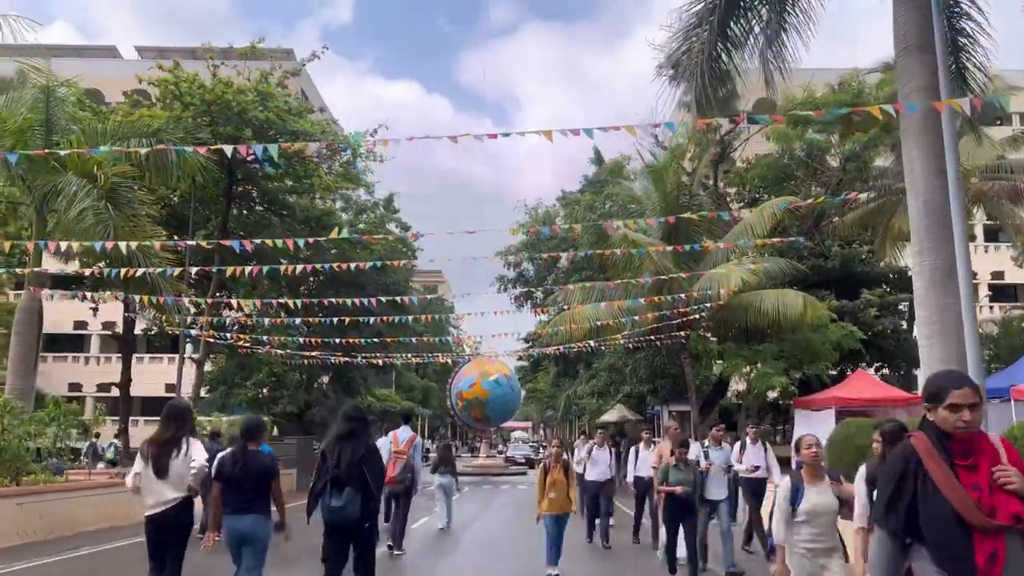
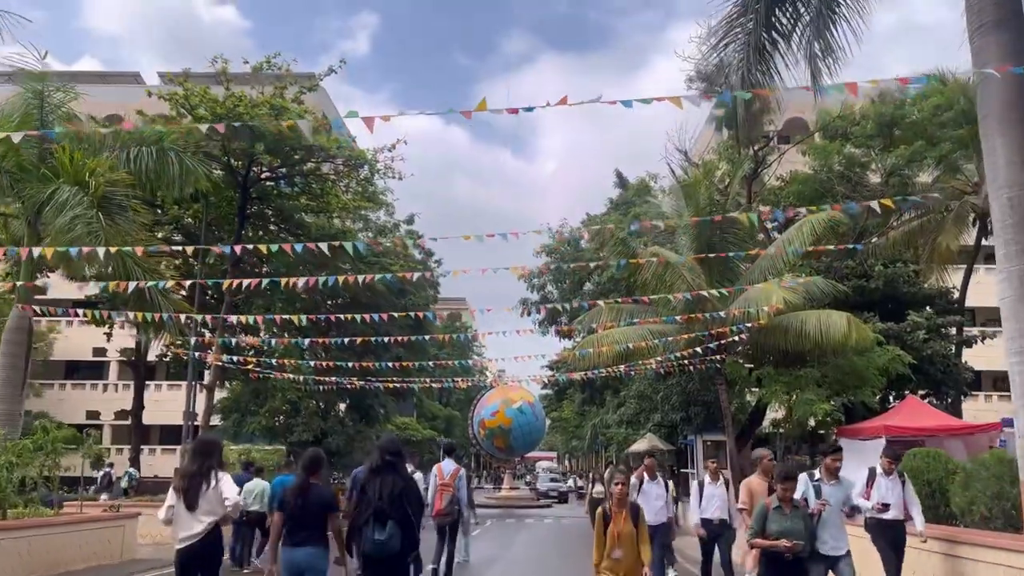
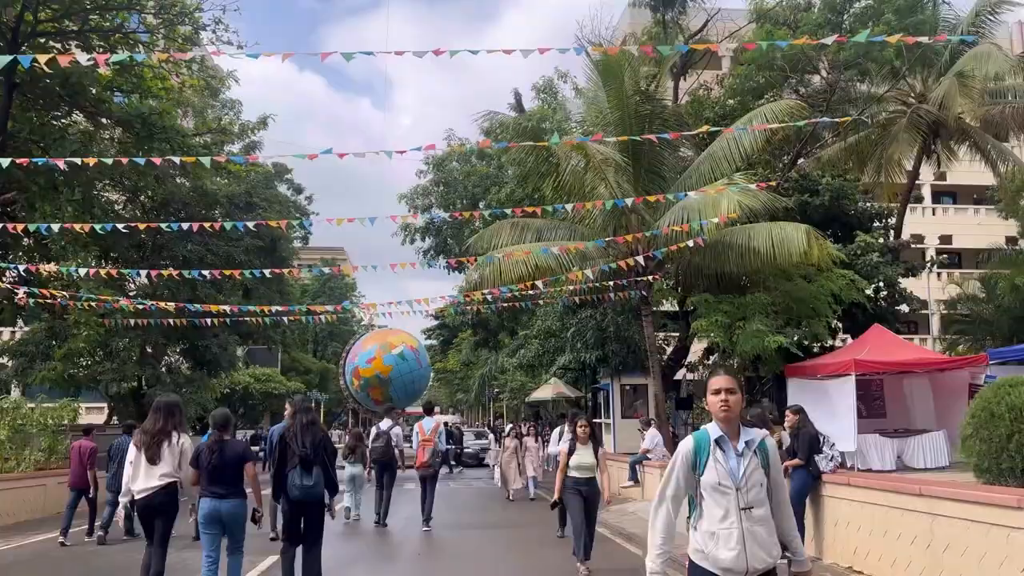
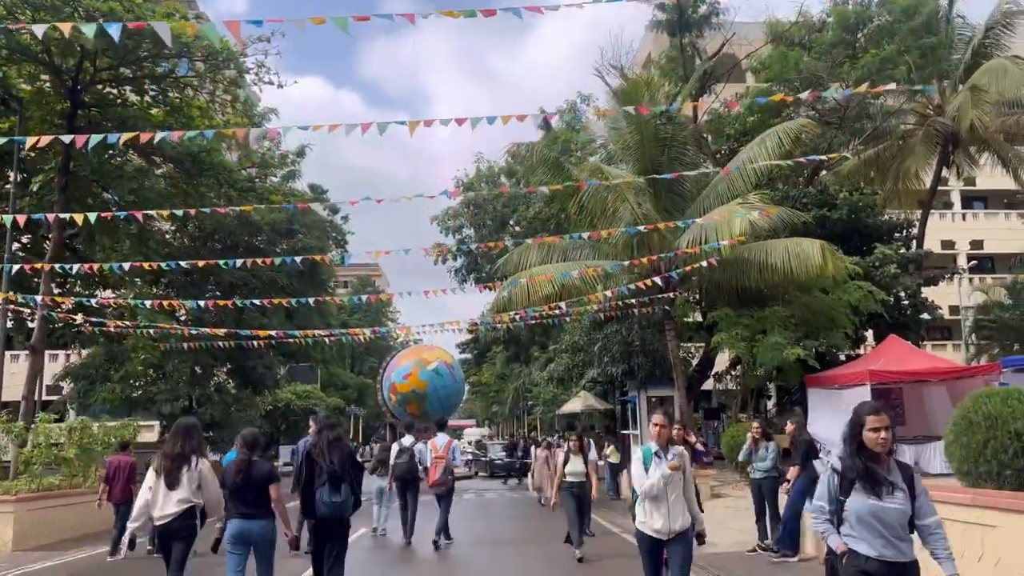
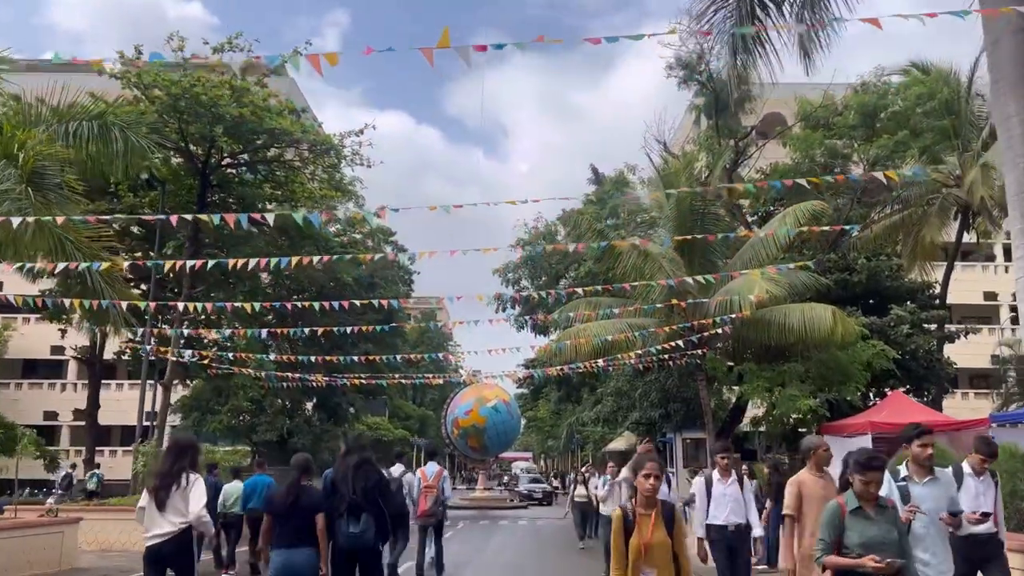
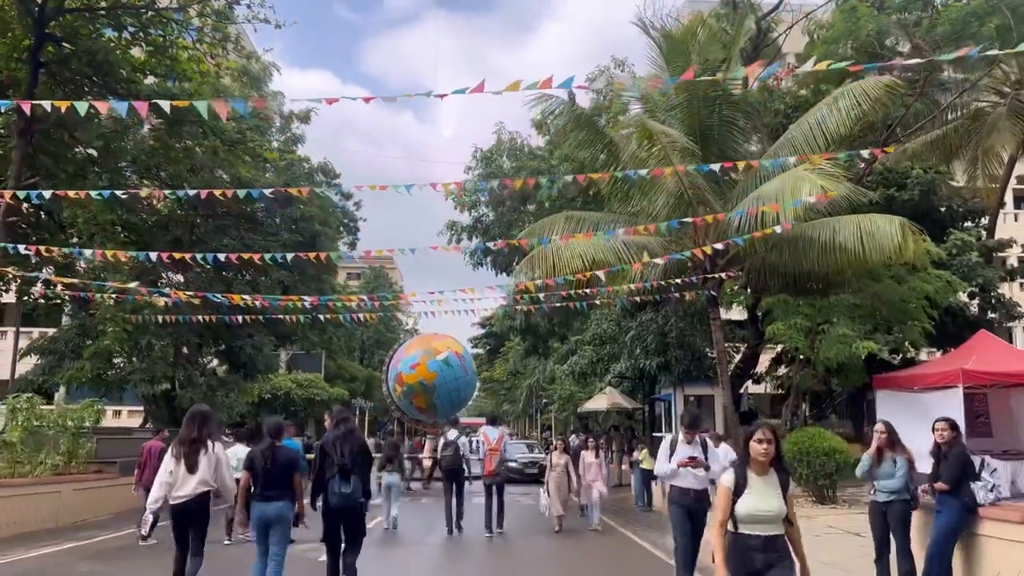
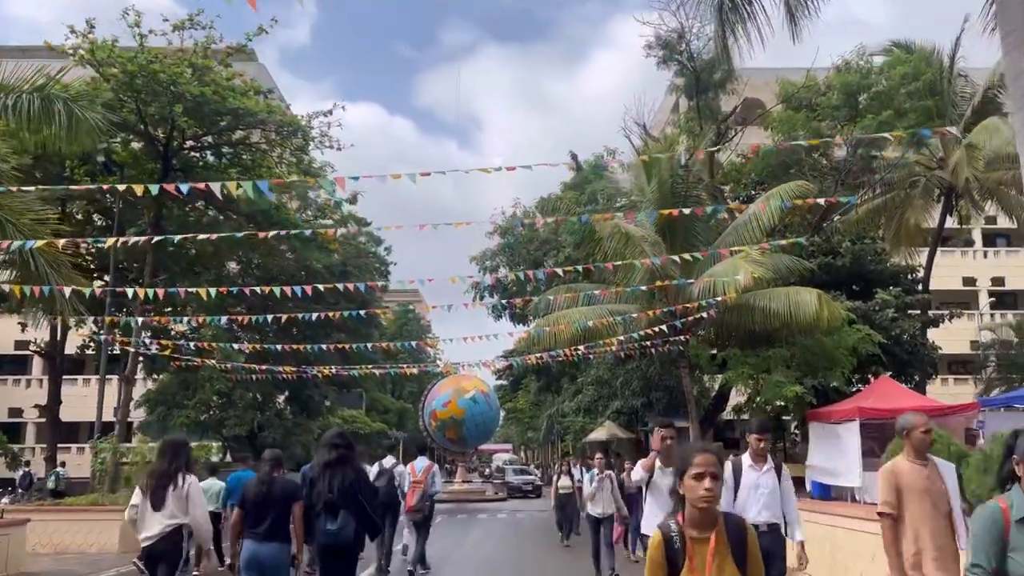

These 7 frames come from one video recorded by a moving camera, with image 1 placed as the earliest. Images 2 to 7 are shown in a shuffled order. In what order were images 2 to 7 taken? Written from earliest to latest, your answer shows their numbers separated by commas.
2, 5, 7, 4, 3, 6
